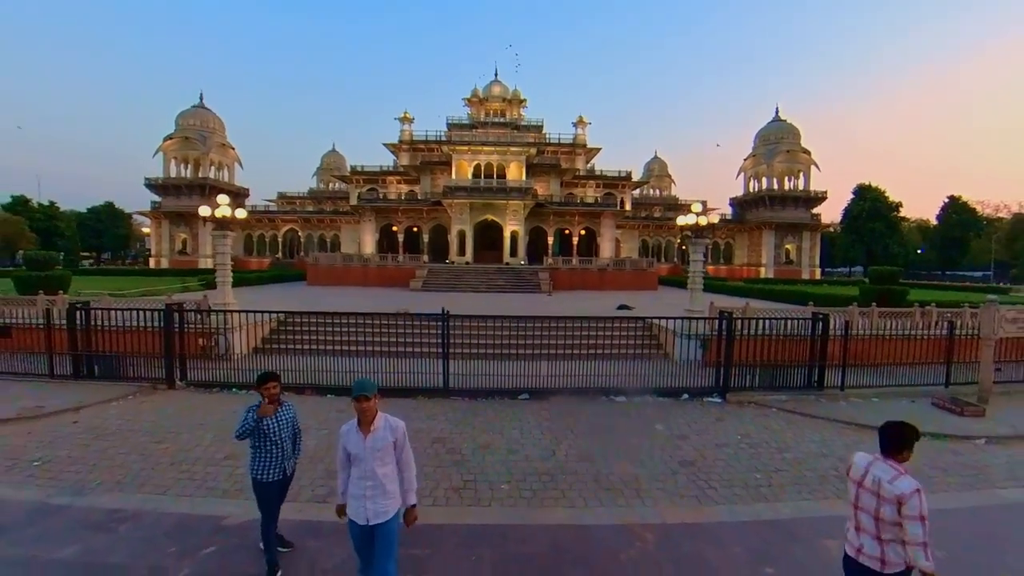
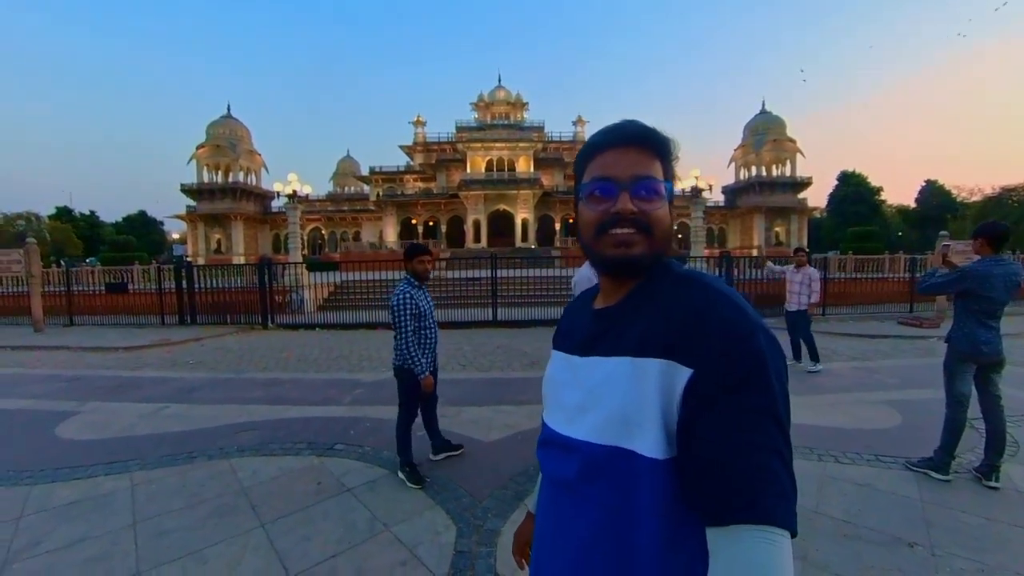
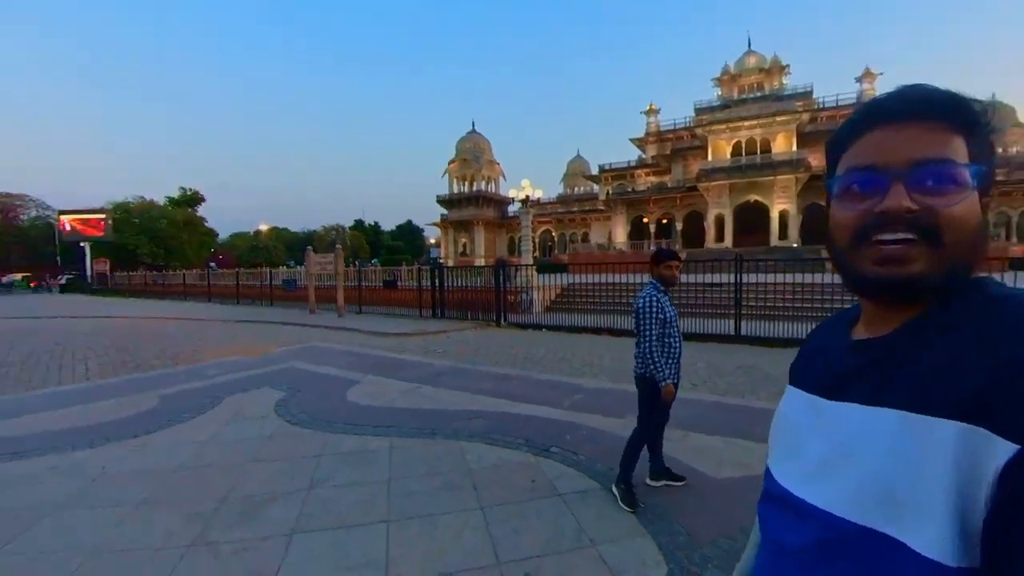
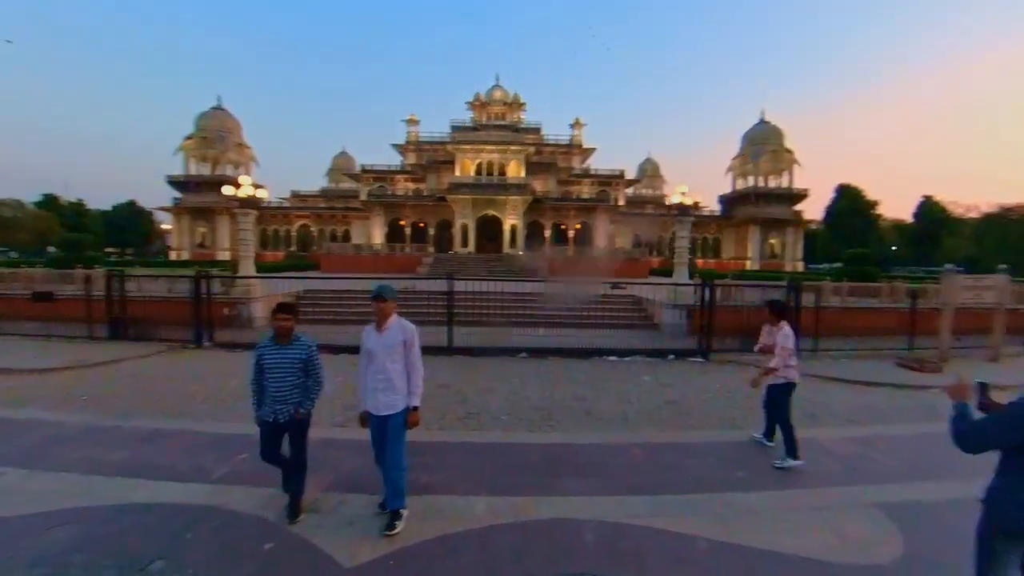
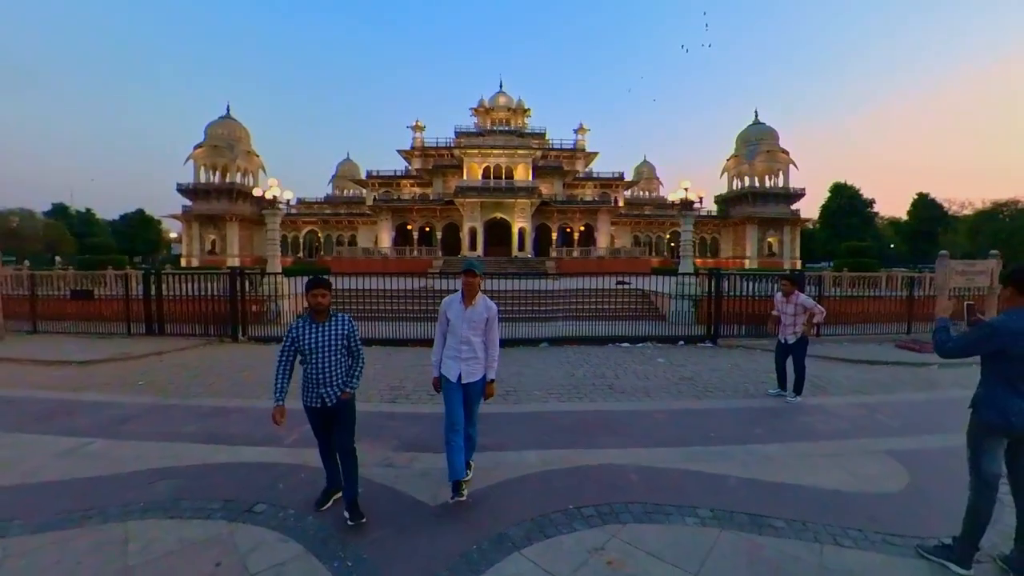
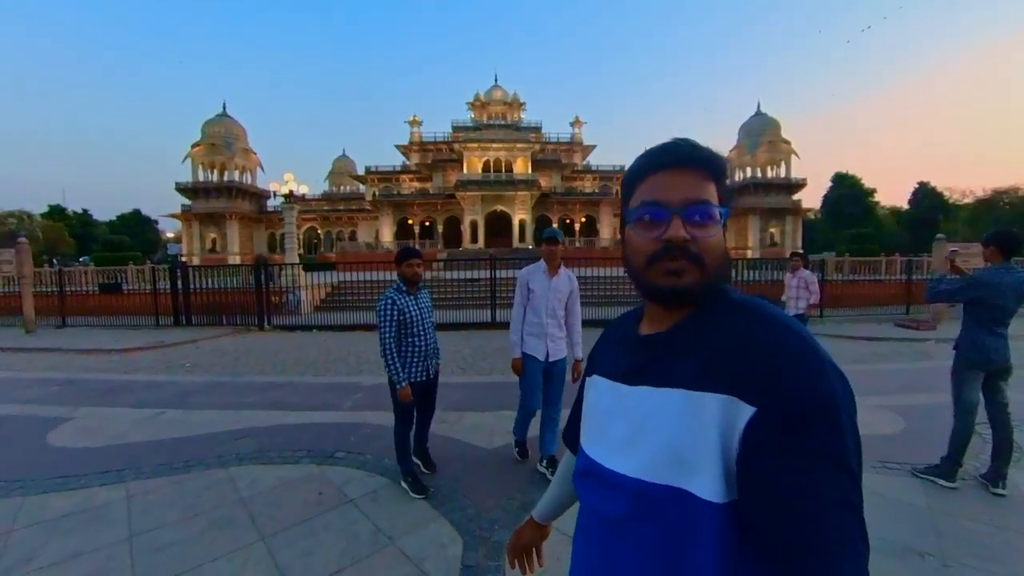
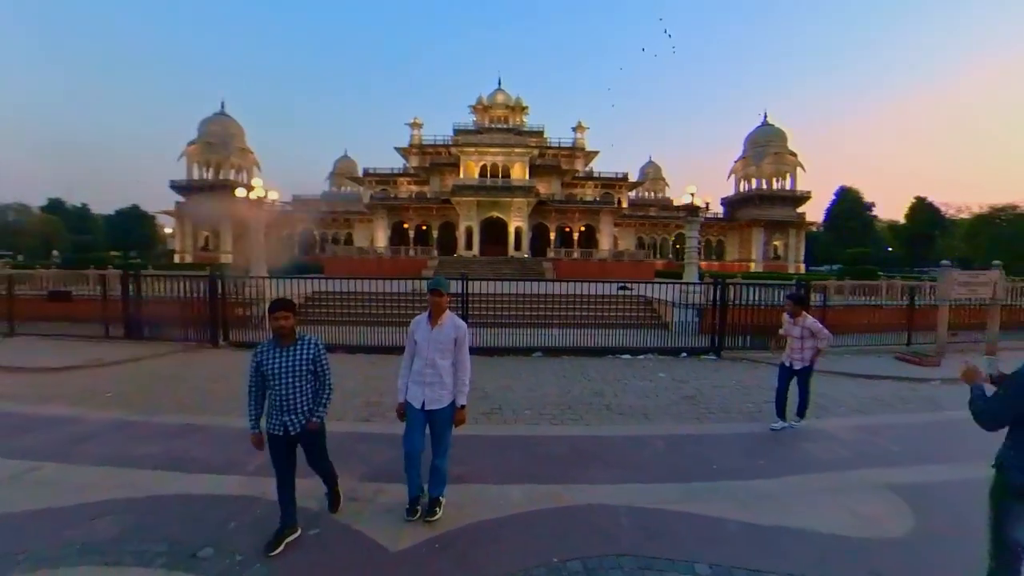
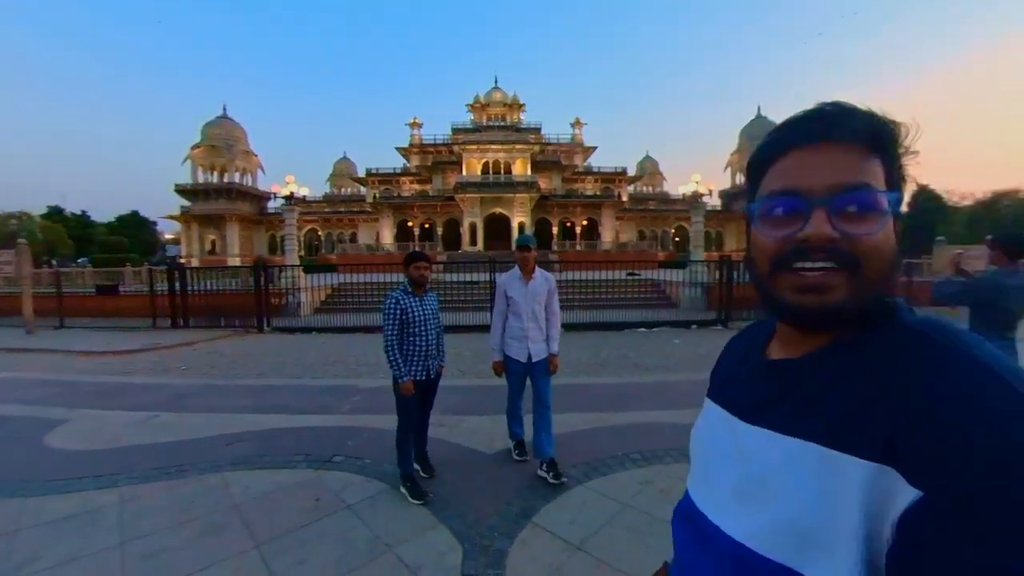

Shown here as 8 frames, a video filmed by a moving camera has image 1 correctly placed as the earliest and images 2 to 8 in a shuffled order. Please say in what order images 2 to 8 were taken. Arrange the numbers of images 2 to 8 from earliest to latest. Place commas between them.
4, 7, 5, 8, 6, 2, 3
